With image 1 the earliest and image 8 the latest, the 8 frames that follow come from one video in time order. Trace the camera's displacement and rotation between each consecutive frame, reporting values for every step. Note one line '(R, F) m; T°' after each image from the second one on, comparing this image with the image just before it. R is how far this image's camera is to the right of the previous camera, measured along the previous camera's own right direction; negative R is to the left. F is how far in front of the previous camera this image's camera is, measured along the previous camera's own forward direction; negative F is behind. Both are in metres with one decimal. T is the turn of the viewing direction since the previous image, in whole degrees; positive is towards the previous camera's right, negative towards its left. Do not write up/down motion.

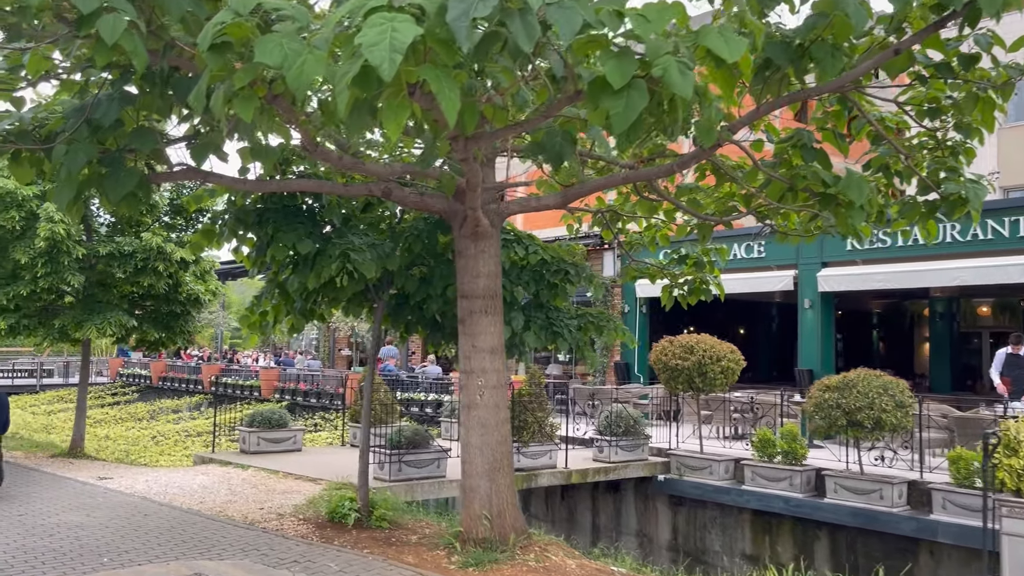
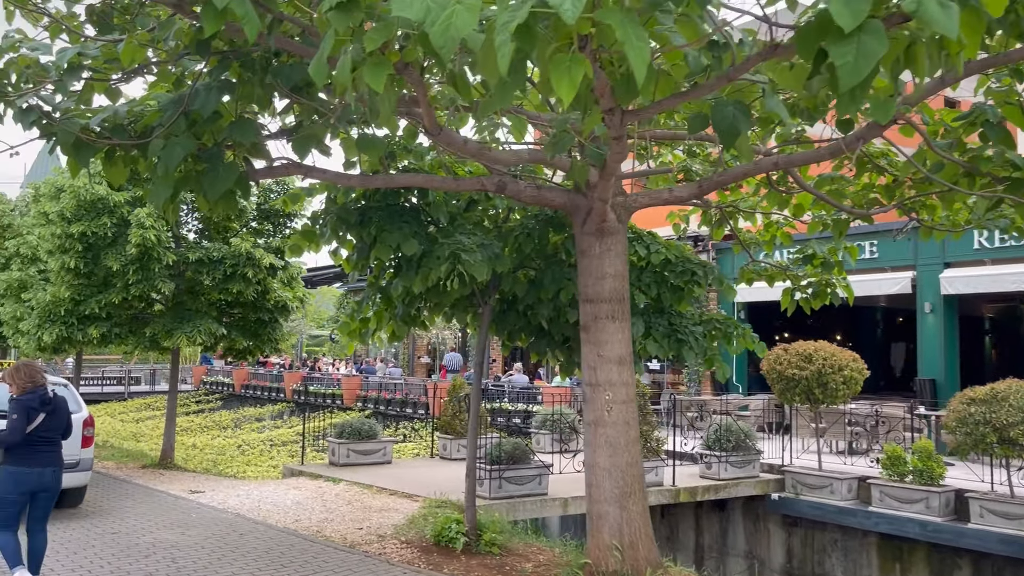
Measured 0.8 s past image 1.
(-0.5, +0.7) m; -5°
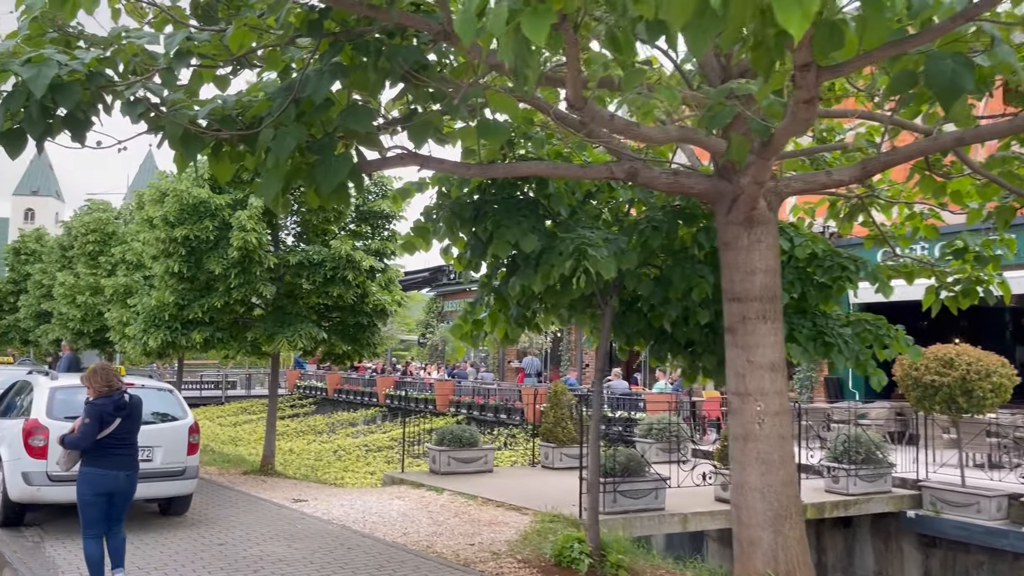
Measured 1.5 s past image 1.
(-0.4, +0.6) m; -6°
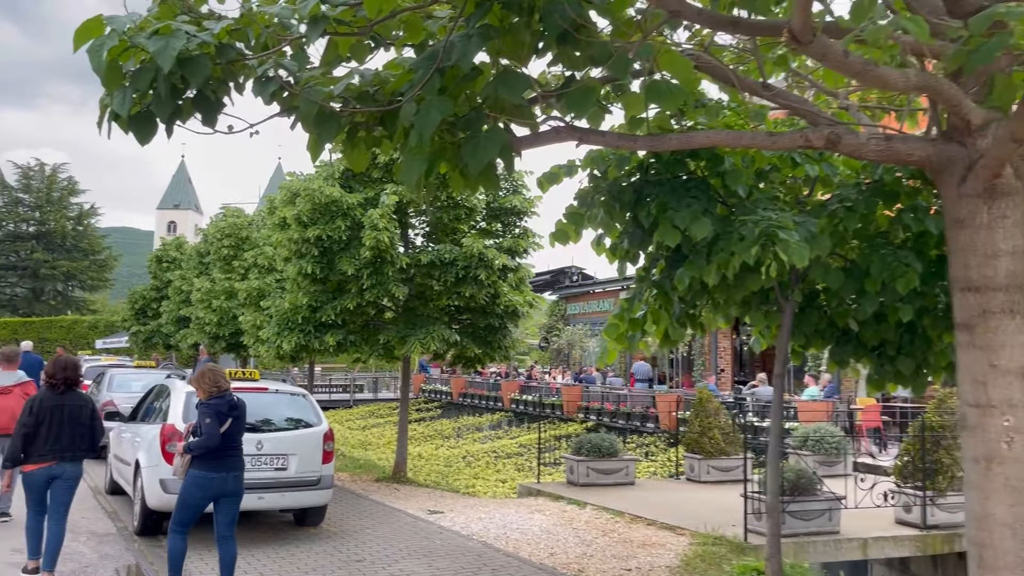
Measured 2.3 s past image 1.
(-0.4, +0.8) m; -8°
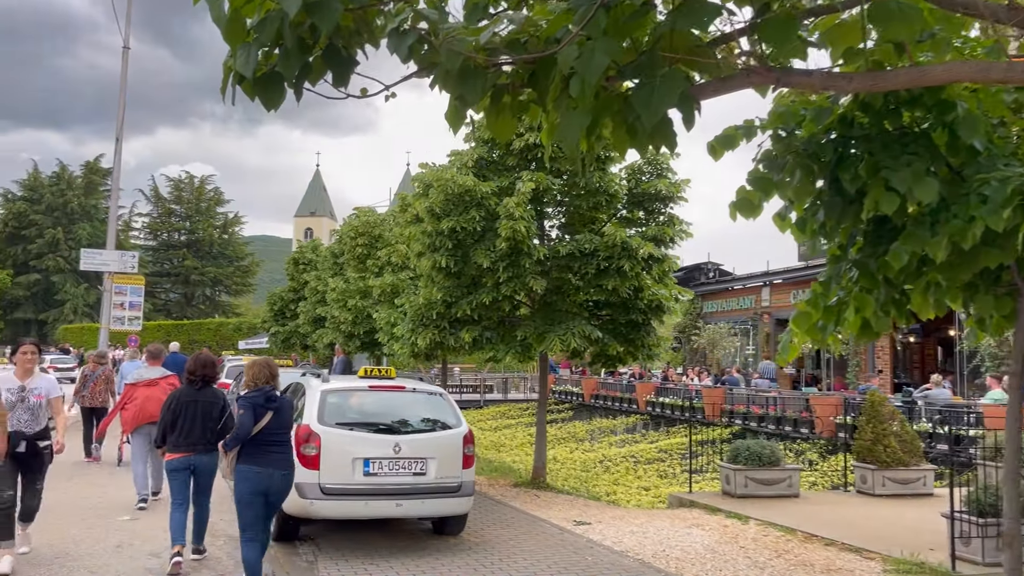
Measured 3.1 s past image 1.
(-0.3, +0.8) m; -8°
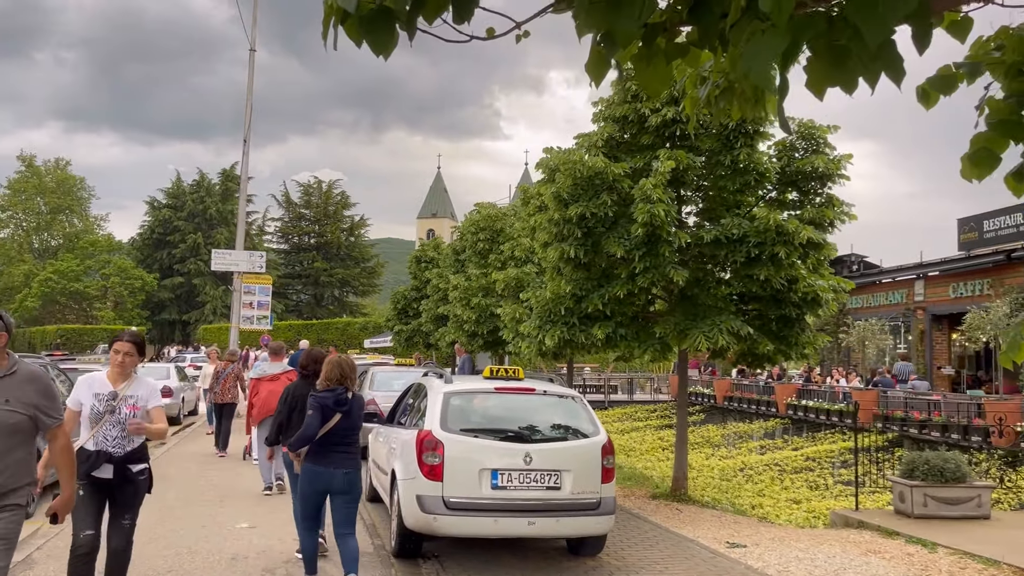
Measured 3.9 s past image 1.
(-0.2, +0.9) m; -8°
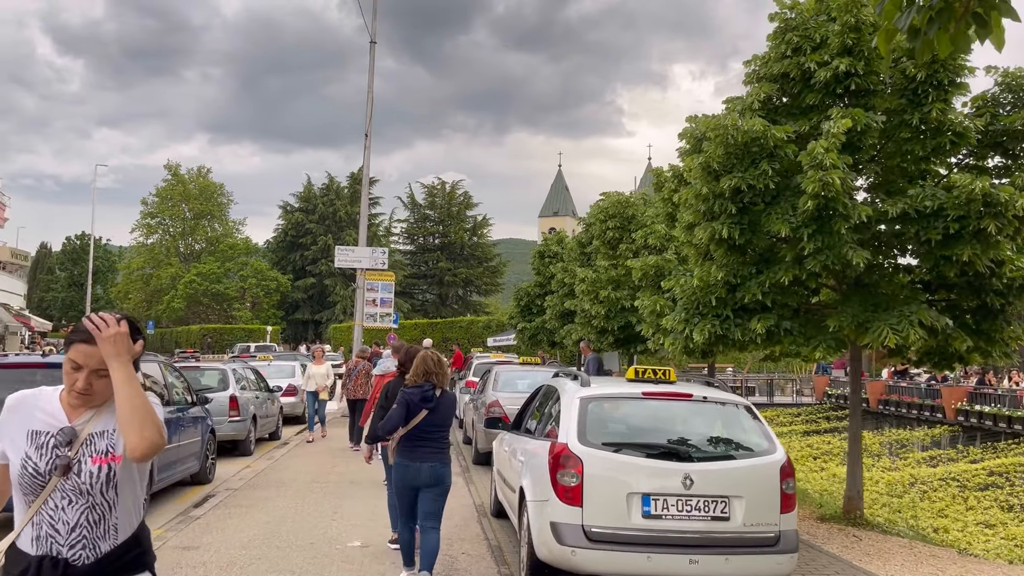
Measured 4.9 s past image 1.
(-0.2, +1.2) m; -8°
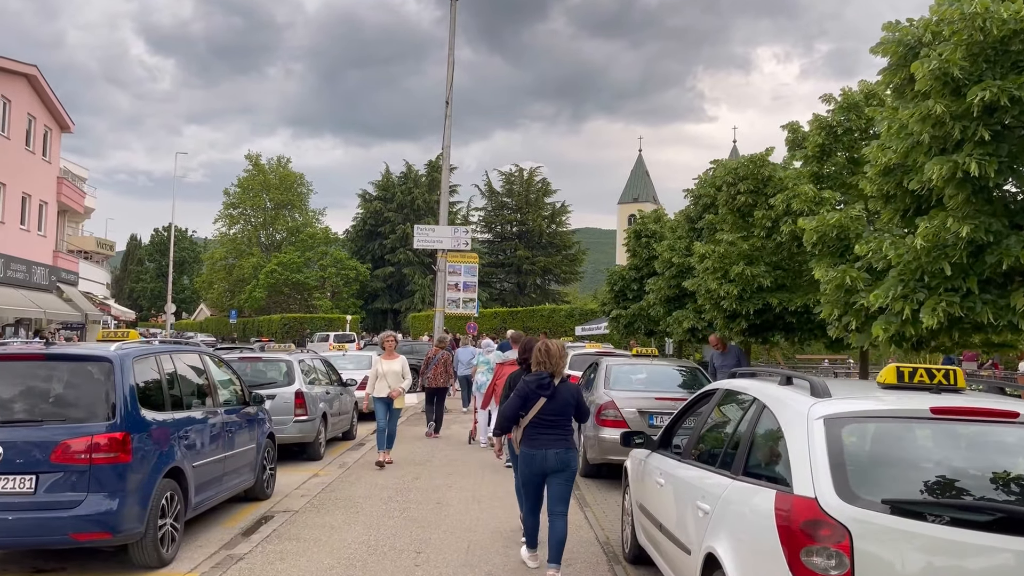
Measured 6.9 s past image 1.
(-0.5, +2.3) m; -5°
